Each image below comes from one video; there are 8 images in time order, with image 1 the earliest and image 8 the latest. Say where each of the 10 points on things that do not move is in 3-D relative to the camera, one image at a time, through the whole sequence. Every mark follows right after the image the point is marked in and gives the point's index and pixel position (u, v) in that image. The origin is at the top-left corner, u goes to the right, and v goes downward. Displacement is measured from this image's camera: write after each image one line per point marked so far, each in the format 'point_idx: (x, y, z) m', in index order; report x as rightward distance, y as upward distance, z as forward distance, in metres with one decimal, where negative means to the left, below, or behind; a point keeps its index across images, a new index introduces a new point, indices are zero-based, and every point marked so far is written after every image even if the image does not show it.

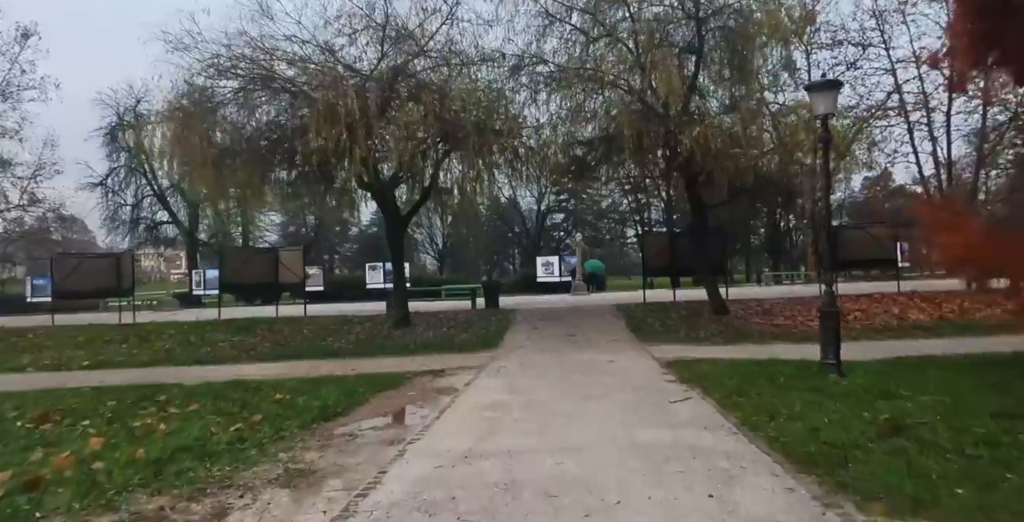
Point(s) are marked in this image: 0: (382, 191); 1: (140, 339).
0: (-3.6, +1.9, +16.4) m
1: (-10.5, -2.2, +16.6) m
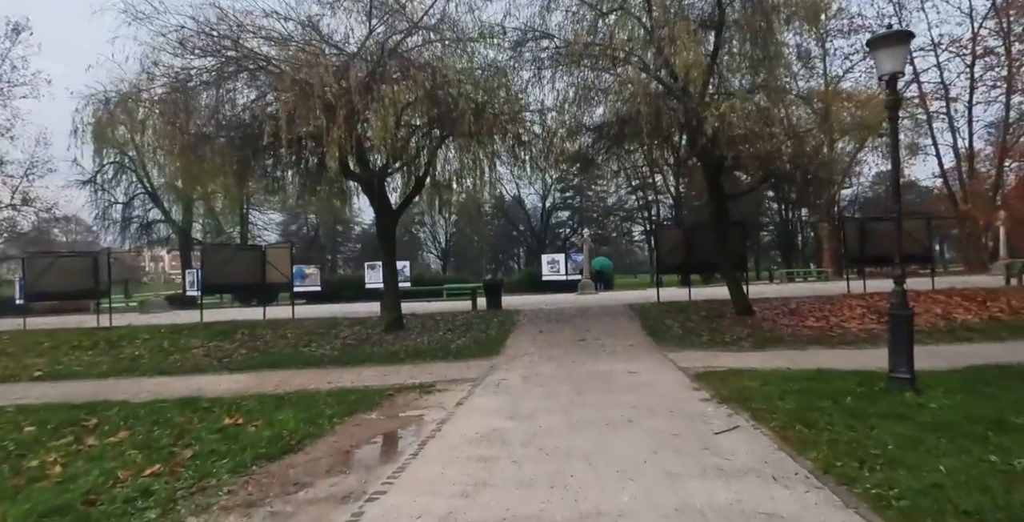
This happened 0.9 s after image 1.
0: (-3.5, +2.0, +15.0) m
1: (-10.4, -2.2, +15.3) m
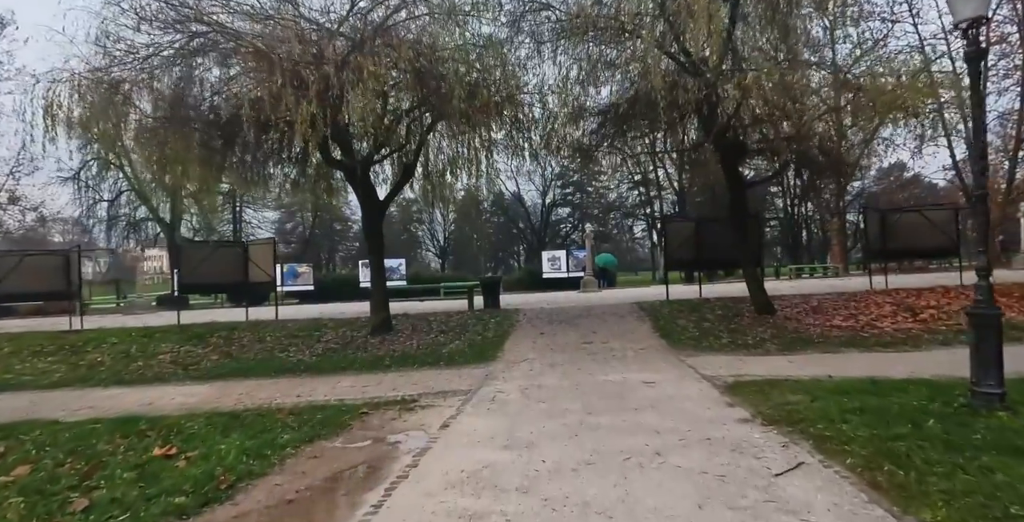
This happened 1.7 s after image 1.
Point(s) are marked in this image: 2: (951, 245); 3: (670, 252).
0: (-3.6, +2.1, +13.7) m
1: (-10.5, -2.1, +14.0) m
2: (+13.6, +0.5, +18.2) m
3: (+4.8, +0.3, +17.8) m
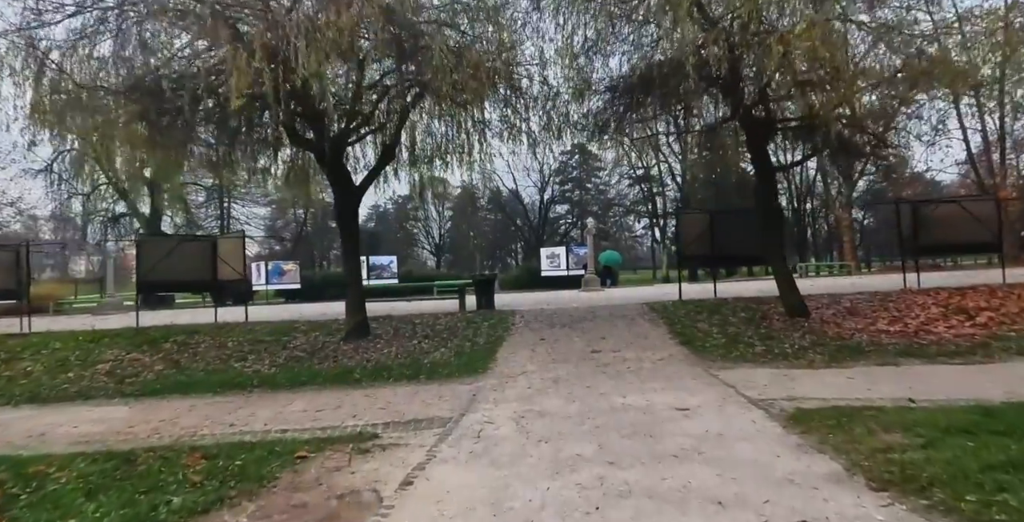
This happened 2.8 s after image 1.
0: (-3.7, +2.2, +12.0) m
1: (-10.6, -2.0, +12.3) m
2: (+13.4, +0.6, +16.5) m
3: (+4.7, +0.4, +16.1) m
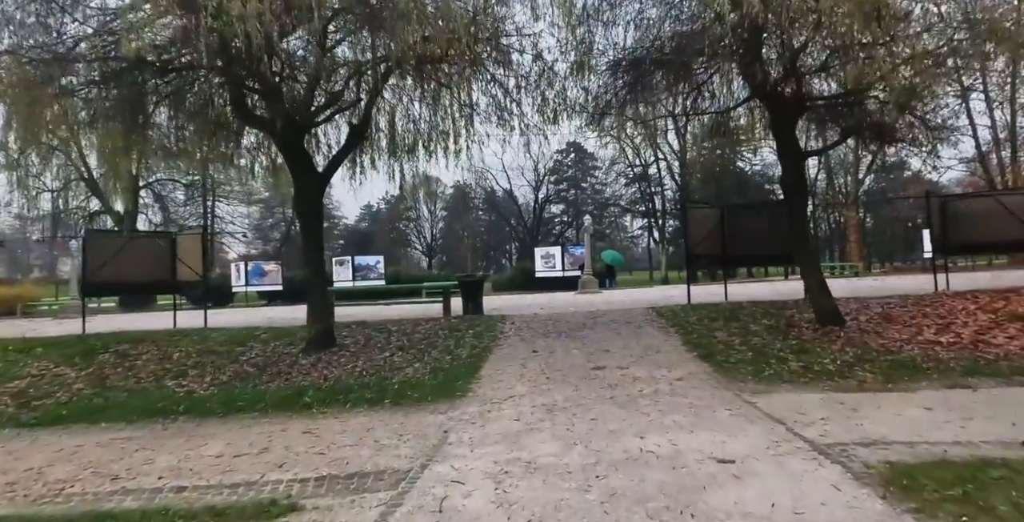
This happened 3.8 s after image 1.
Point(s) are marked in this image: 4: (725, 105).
0: (-3.9, +2.2, +10.4) m
1: (-10.8, -2.0, +10.6) m
2: (+13.2, +0.6, +15.0) m
3: (+4.4, +0.4, +14.5) m
4: (+4.4, +3.2, +12.2) m
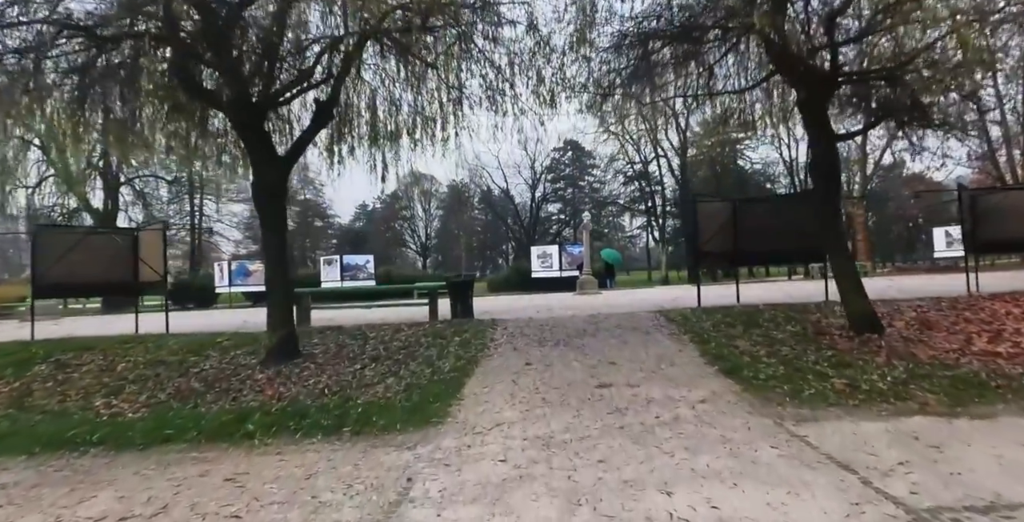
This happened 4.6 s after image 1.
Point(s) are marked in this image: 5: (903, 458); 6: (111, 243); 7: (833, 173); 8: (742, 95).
0: (-4.0, +2.3, +9.1) m
1: (-10.9, -2.0, +9.2) m
2: (+13.0, +0.6, +13.8) m
3: (+4.3, +0.4, +13.3) m
4: (+4.3, +3.3, +11.0) m
5: (+2.8, -1.4, +4.2) m
6: (-9.3, +0.4, +13.6) m
7: (+4.9, +1.4, +9.0) m
8: (+4.4, +3.2, +11.4) m
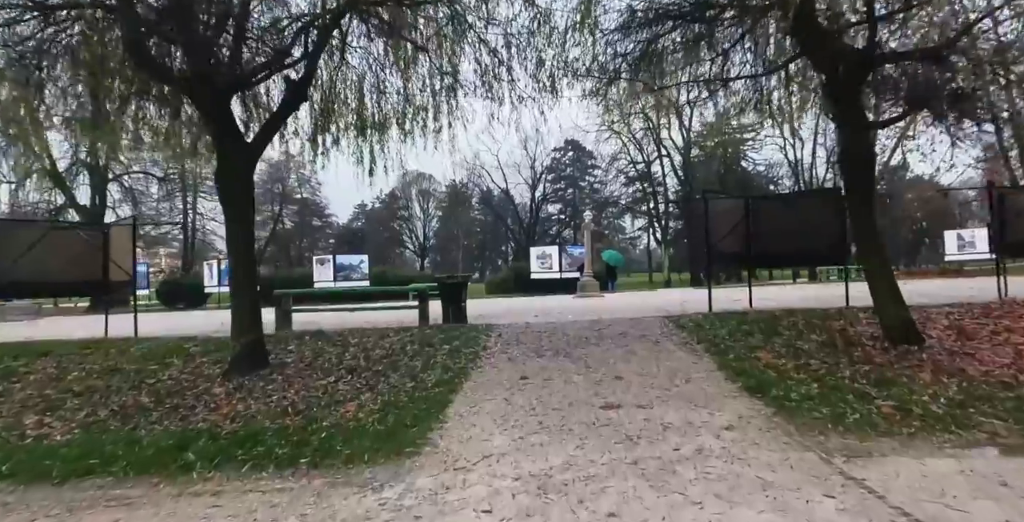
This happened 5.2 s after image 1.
0: (-4.1, +2.3, +8.1) m
1: (-11.0, -1.9, +8.3) m
2: (+13.0, +0.5, +12.8) m
3: (+4.2, +0.4, +12.3) m
4: (+4.2, +3.2, +10.0) m
5: (+2.7, -1.4, +3.3) m
6: (-9.4, +0.5, +12.7) m
7: (+4.9, +1.3, +8.1) m
8: (+4.4, +3.2, +10.4) m
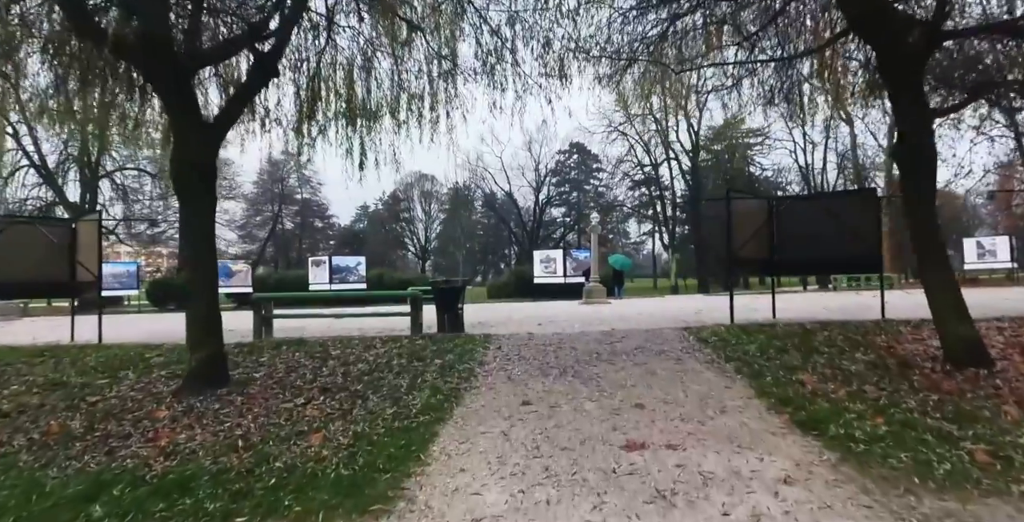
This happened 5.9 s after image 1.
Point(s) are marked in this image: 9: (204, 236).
0: (-4.0, +2.3, +7.1) m
1: (-11.0, -1.8, +7.2) m
2: (+13.0, +0.3, +11.7) m
3: (+4.3, +0.3, +11.2) m
4: (+4.3, +3.1, +8.9) m
5: (+2.7, -1.5, +2.2) m
6: (-9.3, +0.5, +11.6) m
7: (+4.9, +1.2, +7.0) m
8: (+4.5, +3.1, +9.4) m
9: (-3.6, +0.4, +7.1) m
